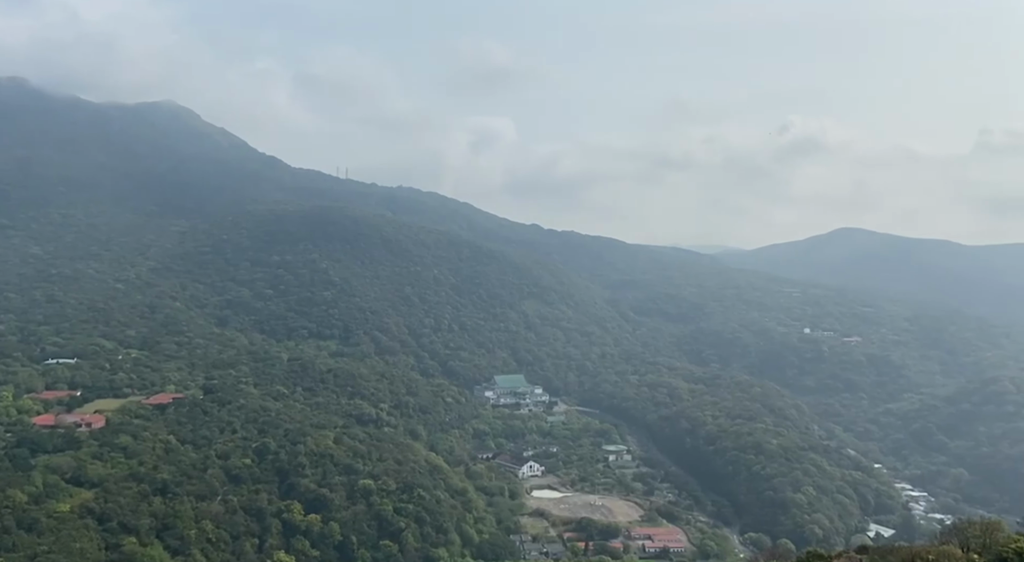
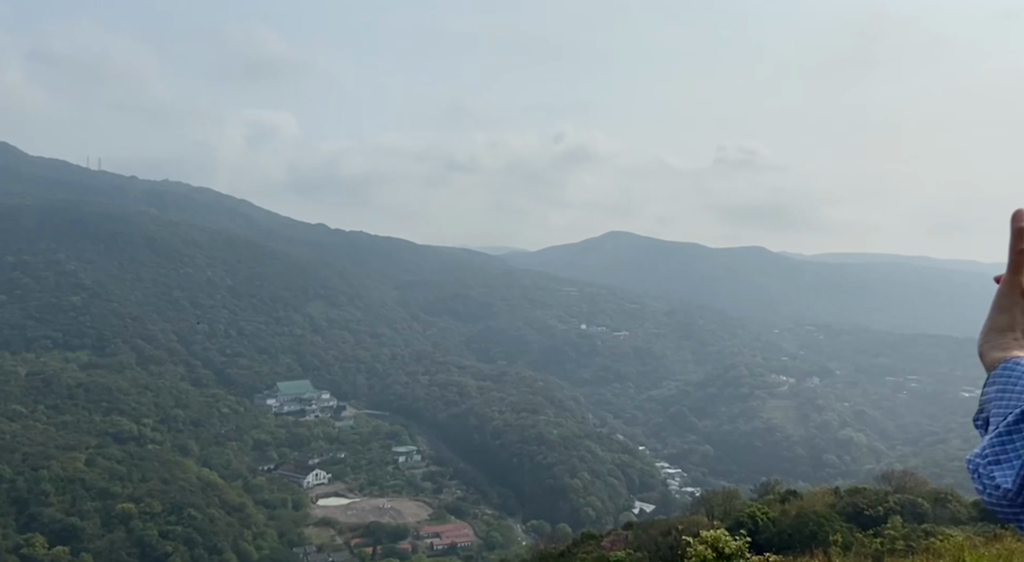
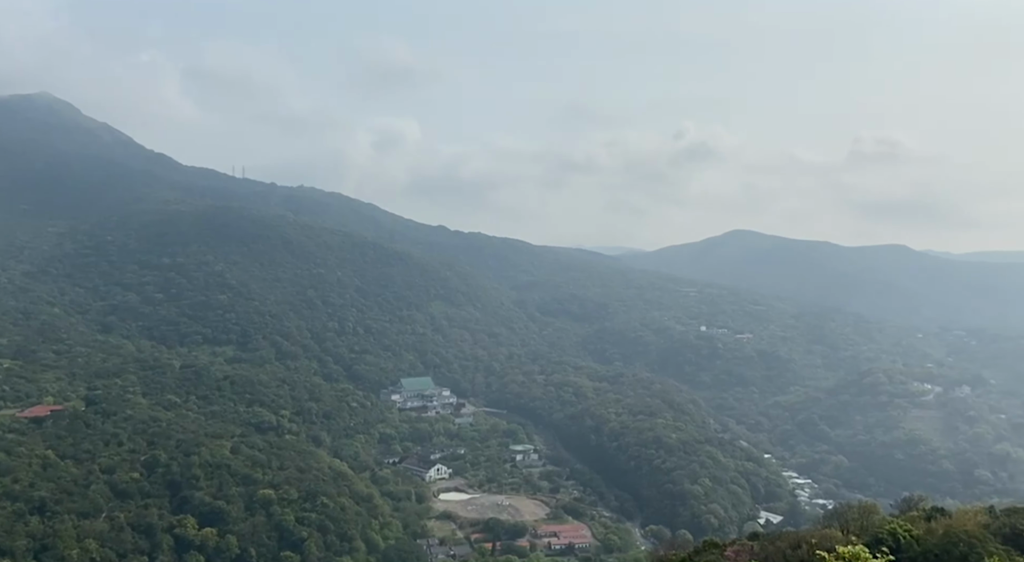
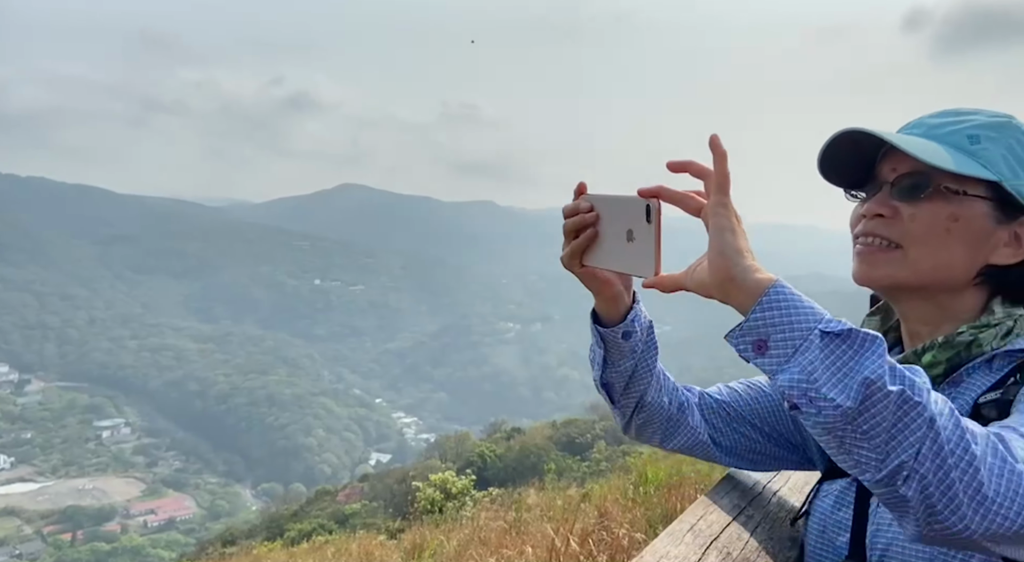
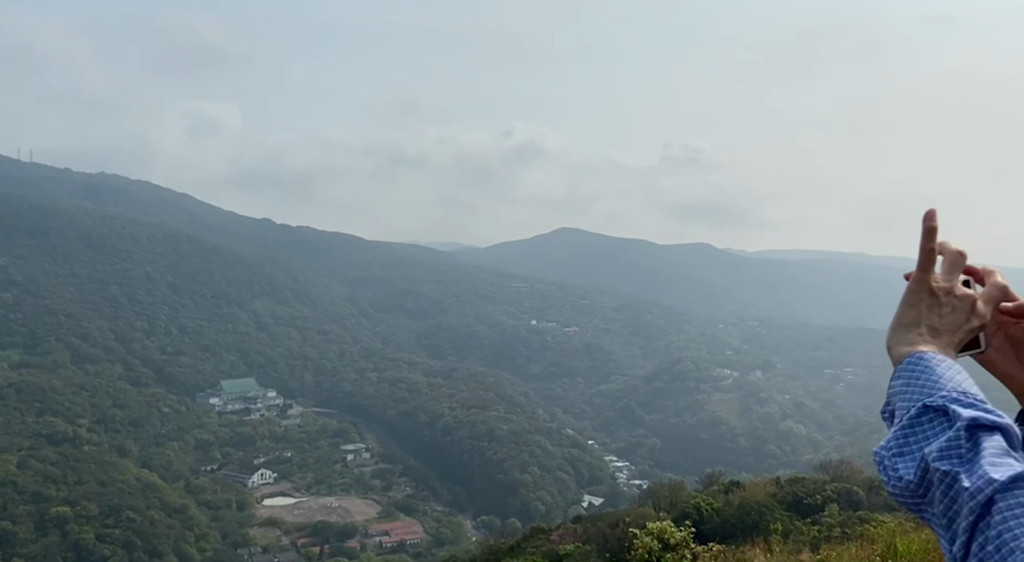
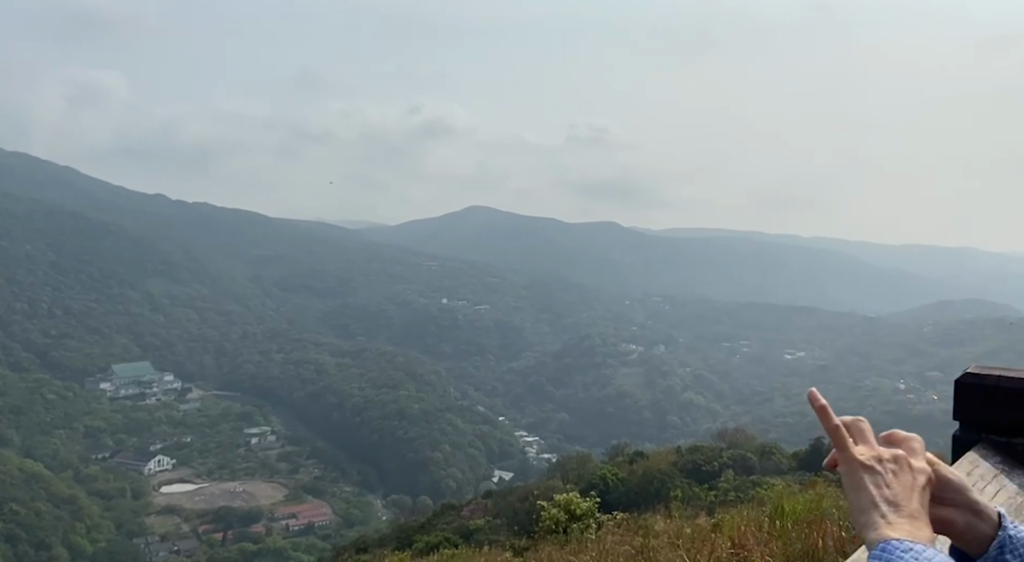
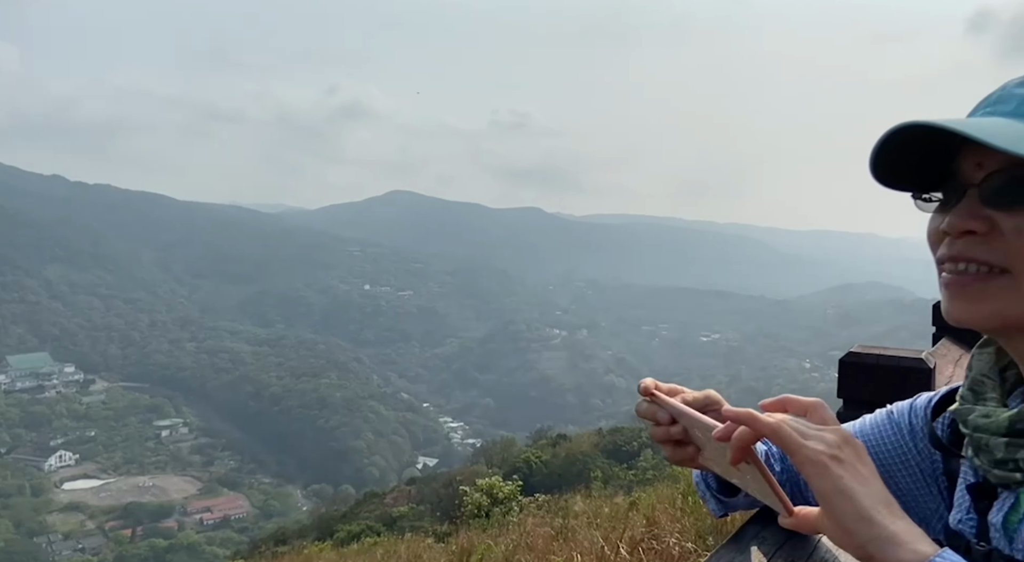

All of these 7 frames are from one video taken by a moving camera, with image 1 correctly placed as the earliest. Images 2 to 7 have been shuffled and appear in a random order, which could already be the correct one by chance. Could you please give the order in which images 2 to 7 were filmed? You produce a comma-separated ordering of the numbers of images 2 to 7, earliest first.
3, 2, 5, 6, 7, 4
